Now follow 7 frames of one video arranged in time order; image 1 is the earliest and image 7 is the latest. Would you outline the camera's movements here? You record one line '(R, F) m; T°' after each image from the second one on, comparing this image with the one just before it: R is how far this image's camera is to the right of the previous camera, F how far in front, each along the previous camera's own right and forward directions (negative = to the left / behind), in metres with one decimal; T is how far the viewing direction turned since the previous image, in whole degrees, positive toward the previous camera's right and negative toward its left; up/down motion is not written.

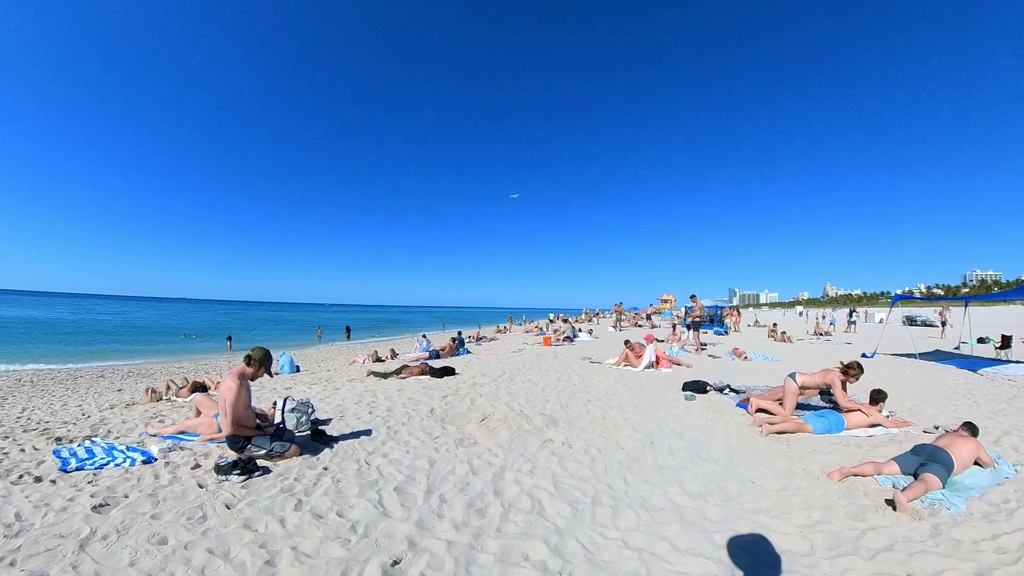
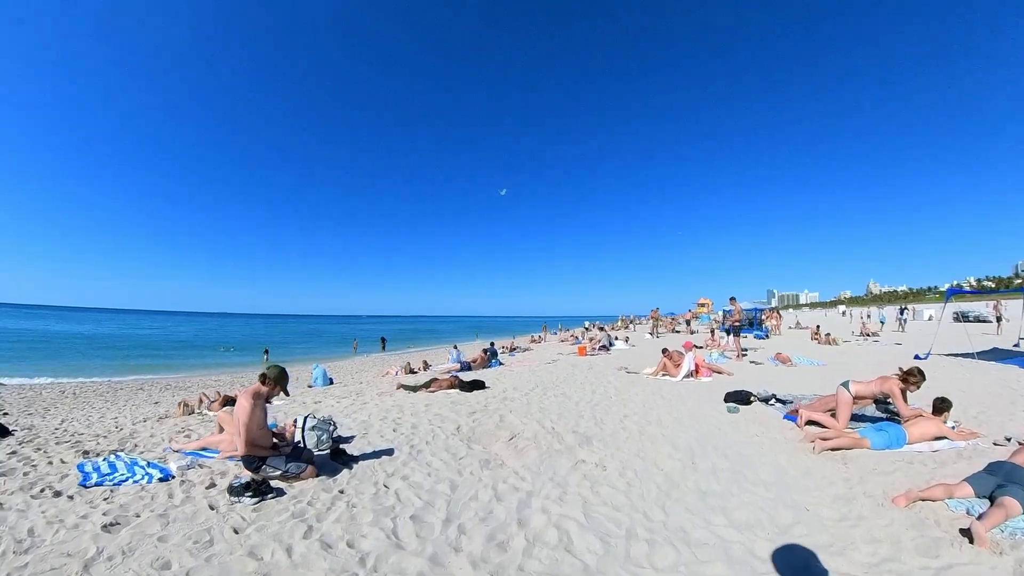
(+0.1, +0.2) m; -4°
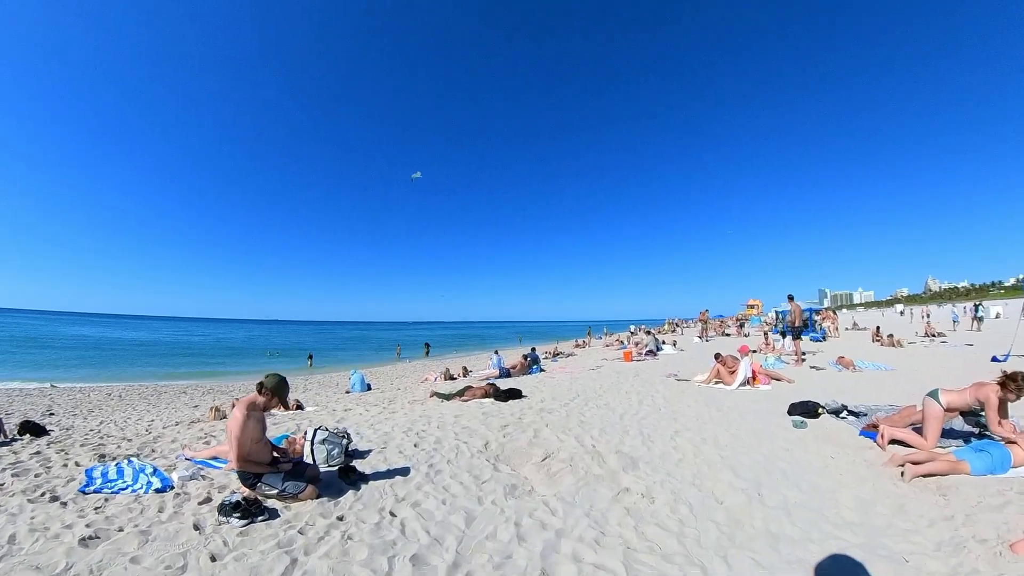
(+0.2, +0.6) m; -6°
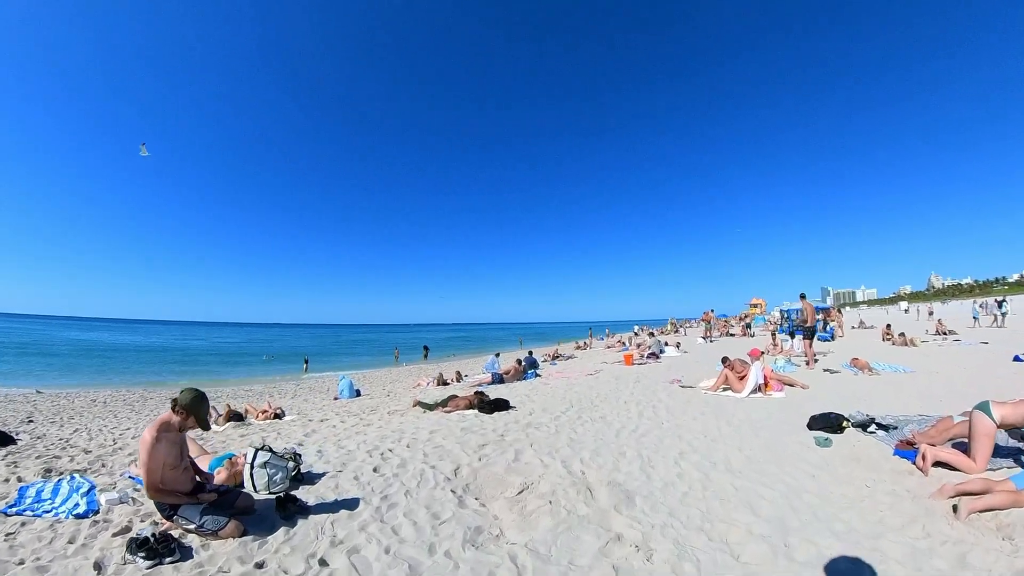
(+0.3, +0.8) m; -1°
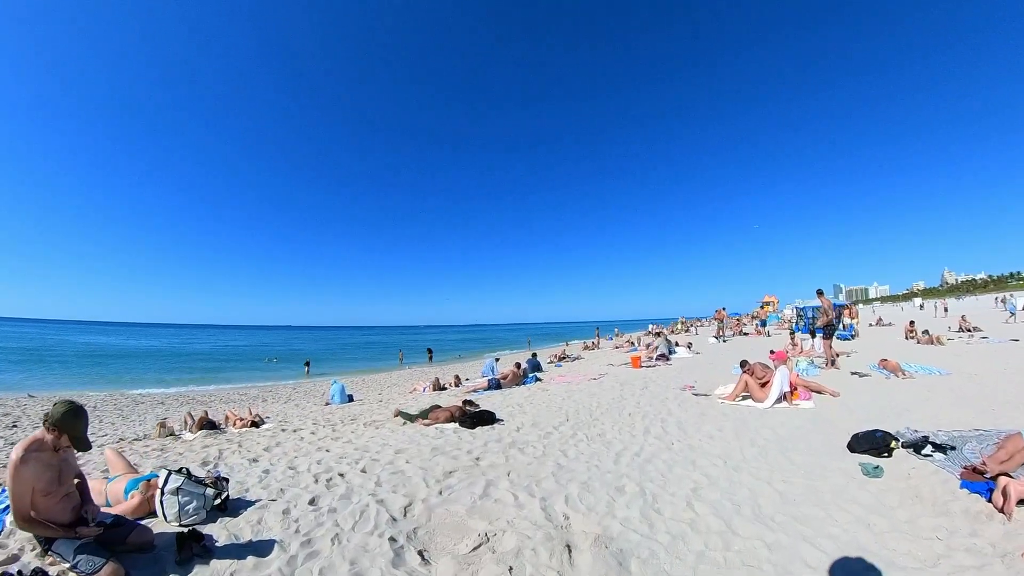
(+0.4, +0.9) m; -1°
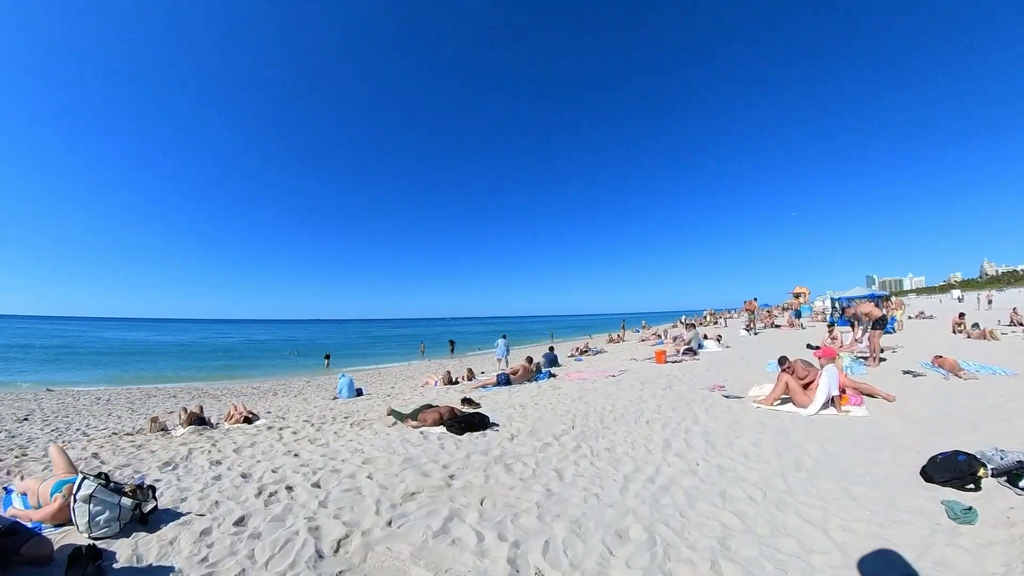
(+0.4, +0.9) m; -3°
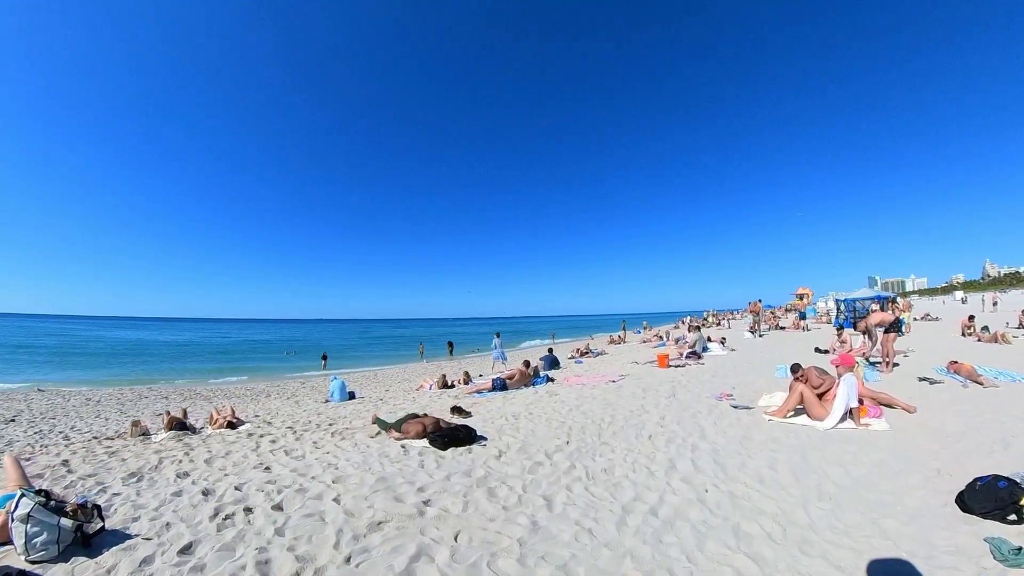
(+0.2, +0.5) m; 0°
